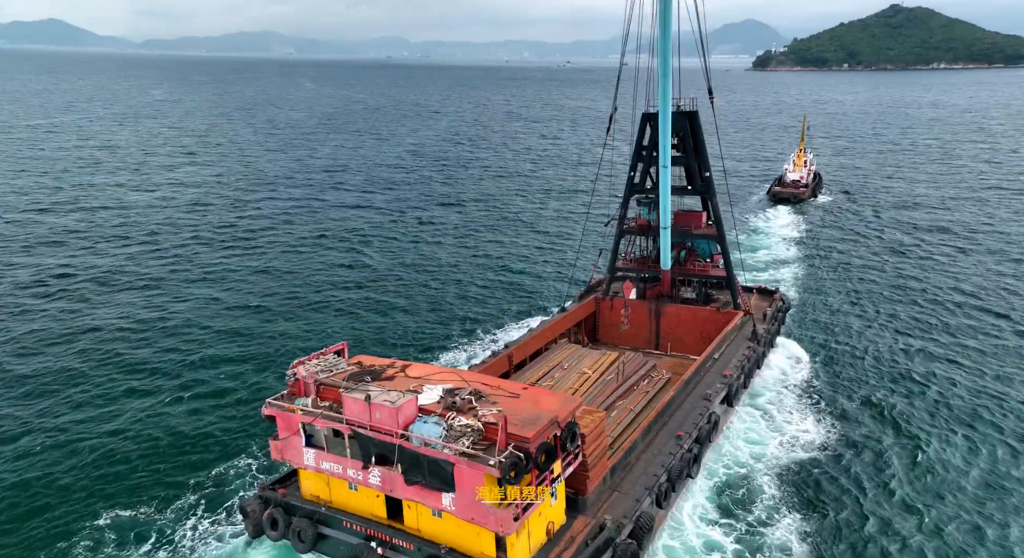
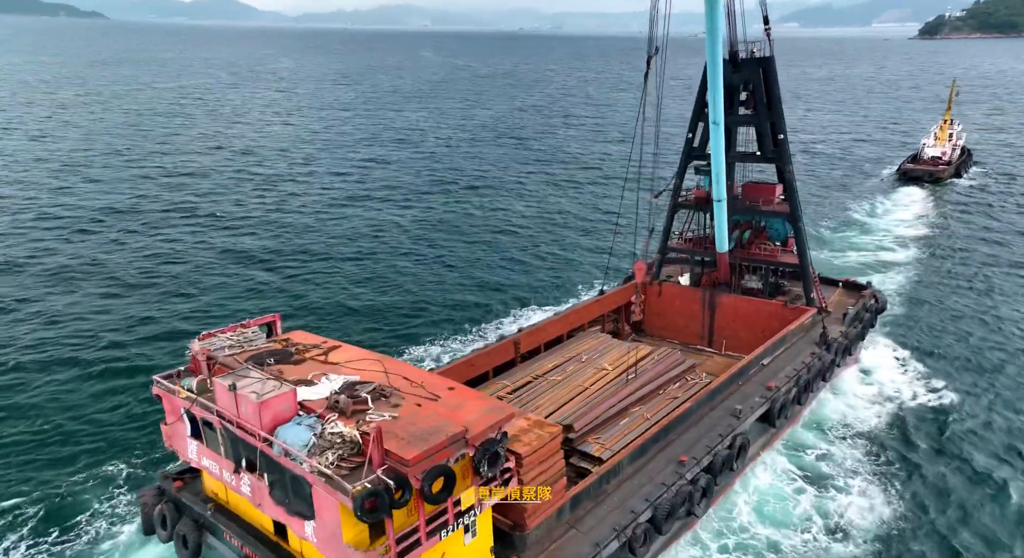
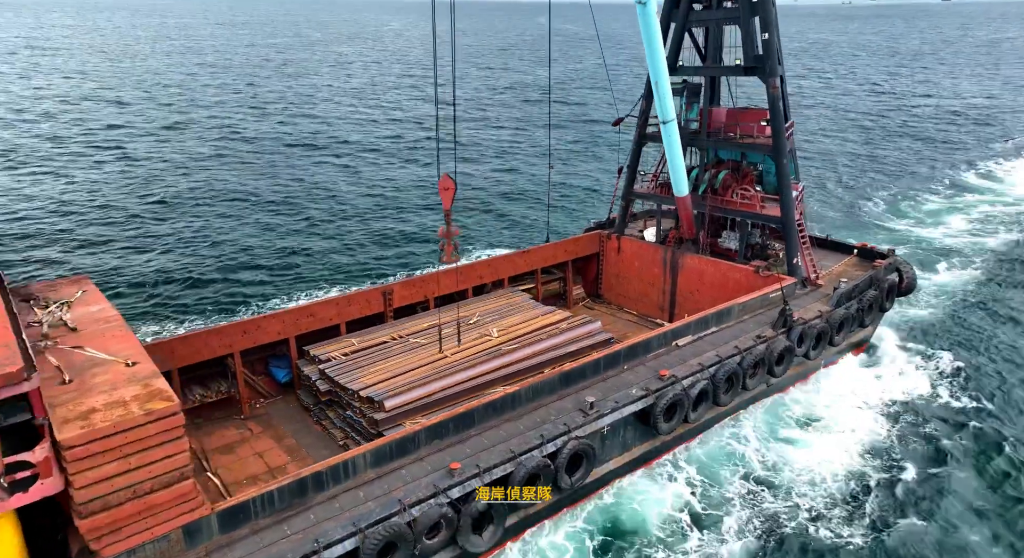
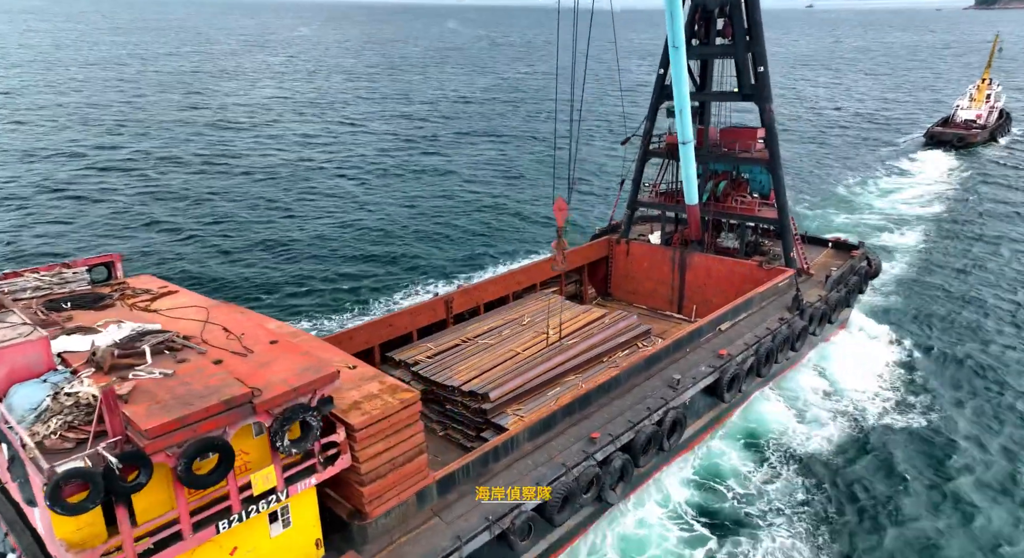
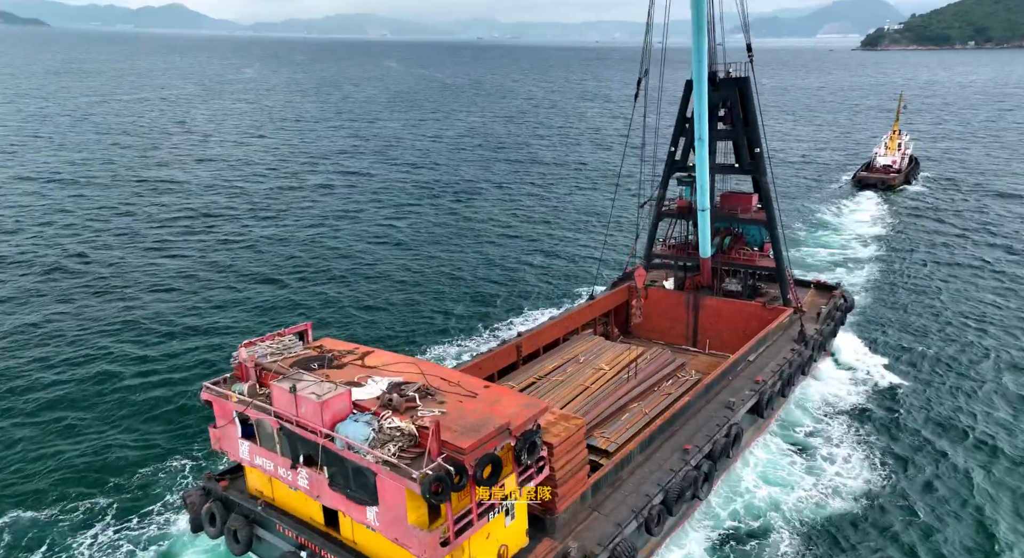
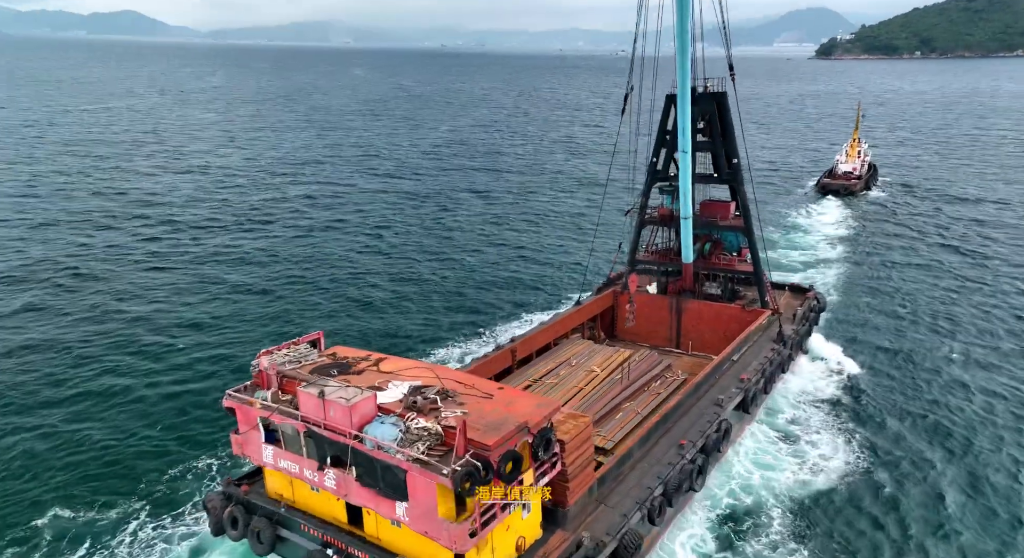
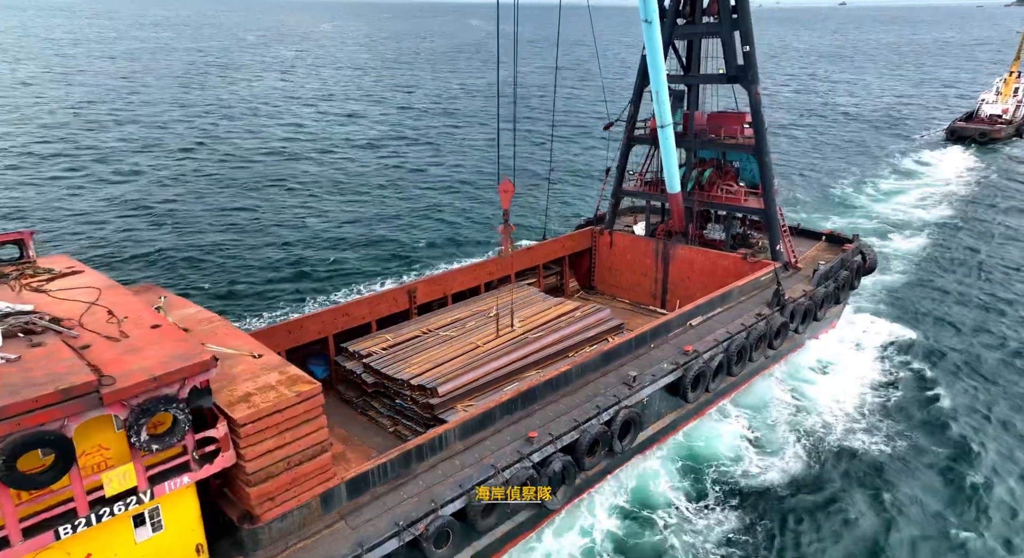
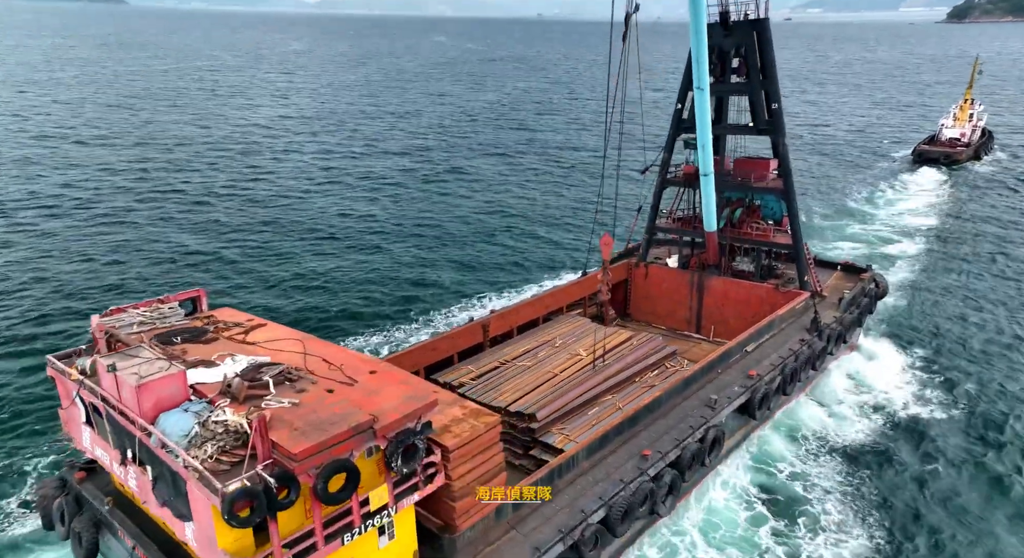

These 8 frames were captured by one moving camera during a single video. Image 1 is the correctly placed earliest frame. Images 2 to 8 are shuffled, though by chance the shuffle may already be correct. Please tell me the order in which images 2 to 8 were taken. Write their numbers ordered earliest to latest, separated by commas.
6, 5, 2, 8, 4, 7, 3
